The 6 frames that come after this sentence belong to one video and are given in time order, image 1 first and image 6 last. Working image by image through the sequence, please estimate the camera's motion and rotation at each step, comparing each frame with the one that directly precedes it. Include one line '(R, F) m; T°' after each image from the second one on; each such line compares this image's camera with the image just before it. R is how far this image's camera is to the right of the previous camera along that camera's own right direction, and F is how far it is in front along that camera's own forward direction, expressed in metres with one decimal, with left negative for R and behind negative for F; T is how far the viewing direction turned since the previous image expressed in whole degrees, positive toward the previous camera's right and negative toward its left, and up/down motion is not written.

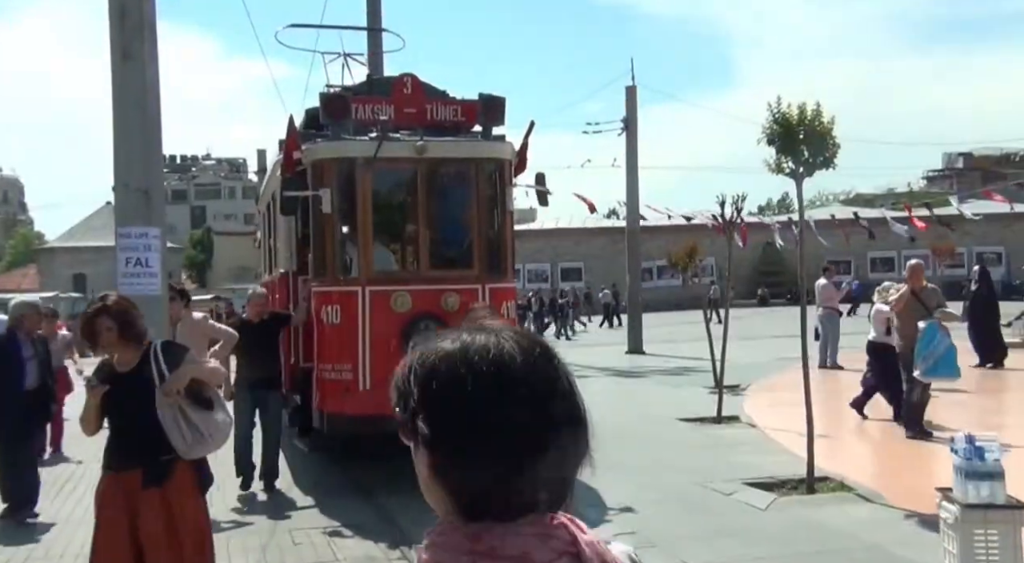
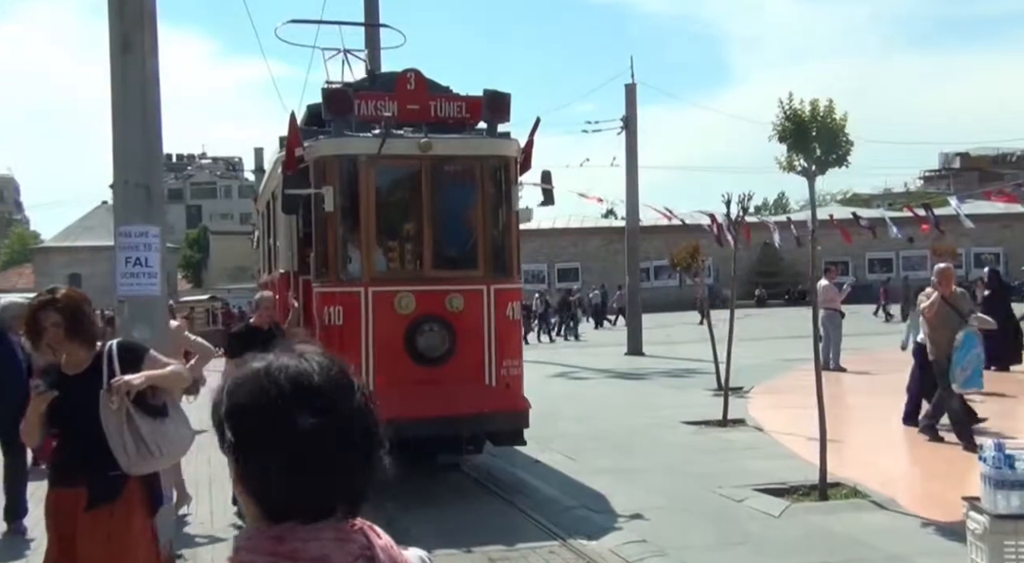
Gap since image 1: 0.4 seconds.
(-0.1, +0.2) m; 0°
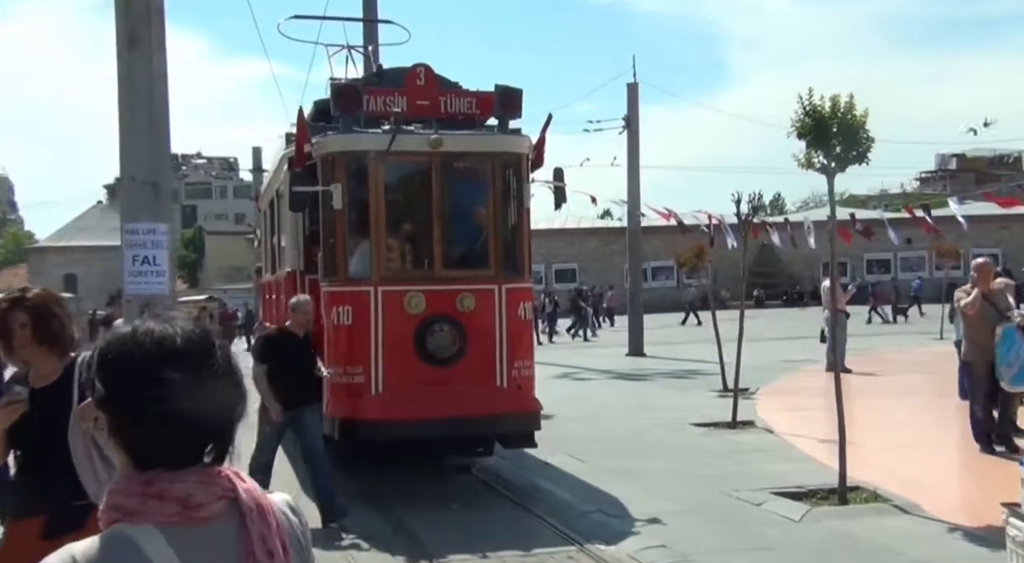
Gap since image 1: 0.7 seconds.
(-0.1, +0.2) m; 0°
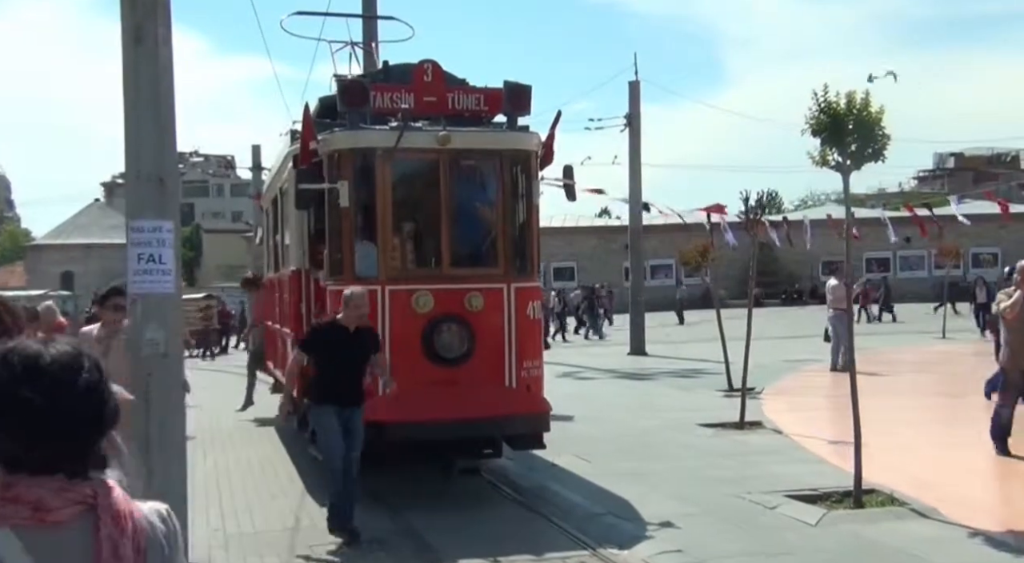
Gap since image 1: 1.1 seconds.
(-0.1, +0.1) m; 0°
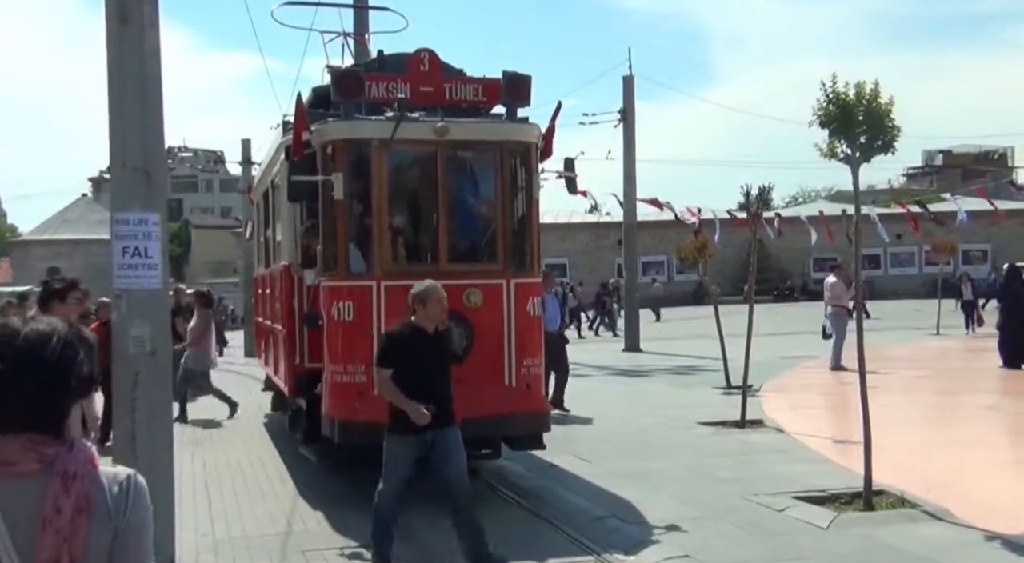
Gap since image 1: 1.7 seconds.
(-0.1, +0.3) m; +1°
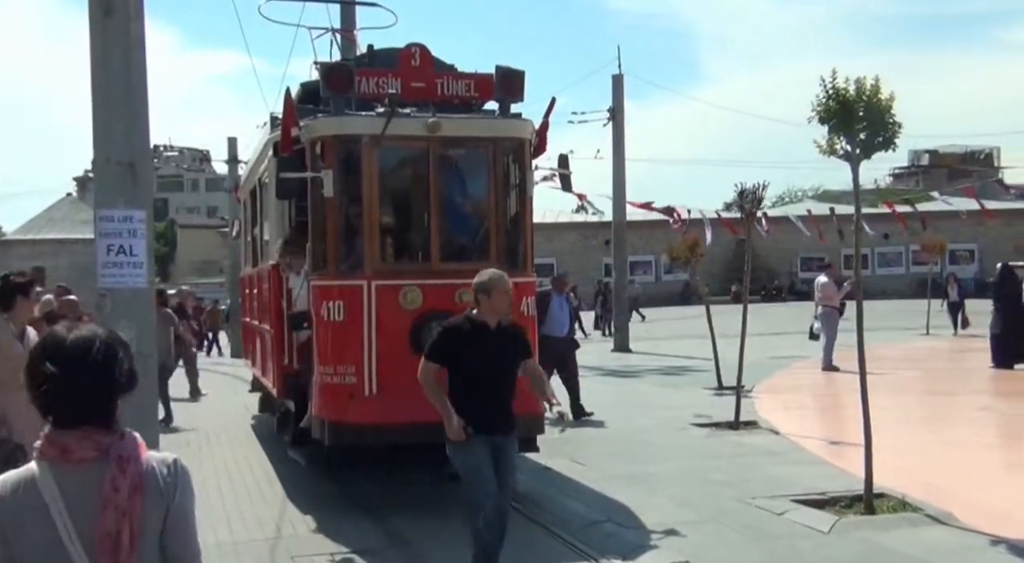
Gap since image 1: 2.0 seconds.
(-0.1, +0.2) m; +1°
